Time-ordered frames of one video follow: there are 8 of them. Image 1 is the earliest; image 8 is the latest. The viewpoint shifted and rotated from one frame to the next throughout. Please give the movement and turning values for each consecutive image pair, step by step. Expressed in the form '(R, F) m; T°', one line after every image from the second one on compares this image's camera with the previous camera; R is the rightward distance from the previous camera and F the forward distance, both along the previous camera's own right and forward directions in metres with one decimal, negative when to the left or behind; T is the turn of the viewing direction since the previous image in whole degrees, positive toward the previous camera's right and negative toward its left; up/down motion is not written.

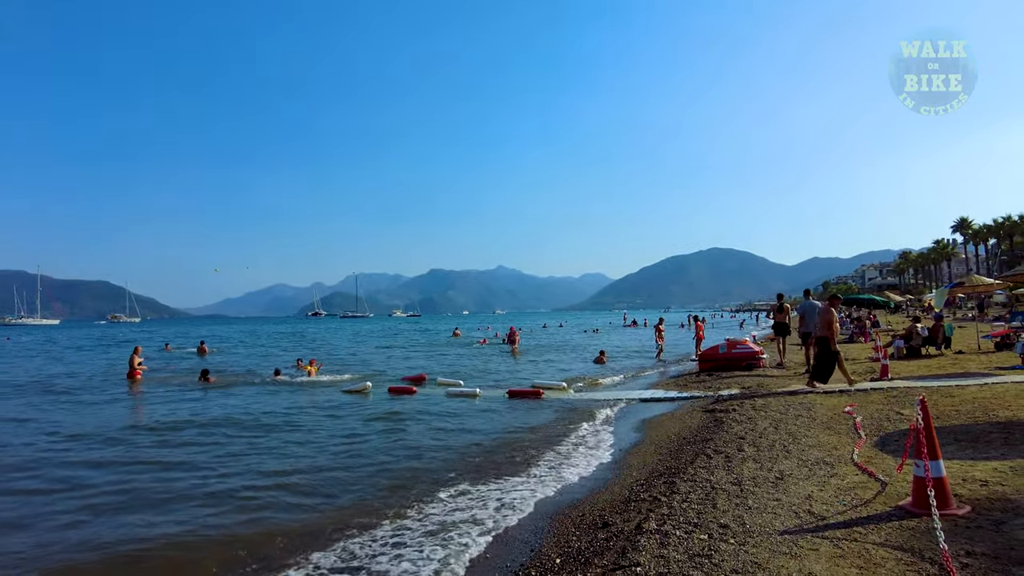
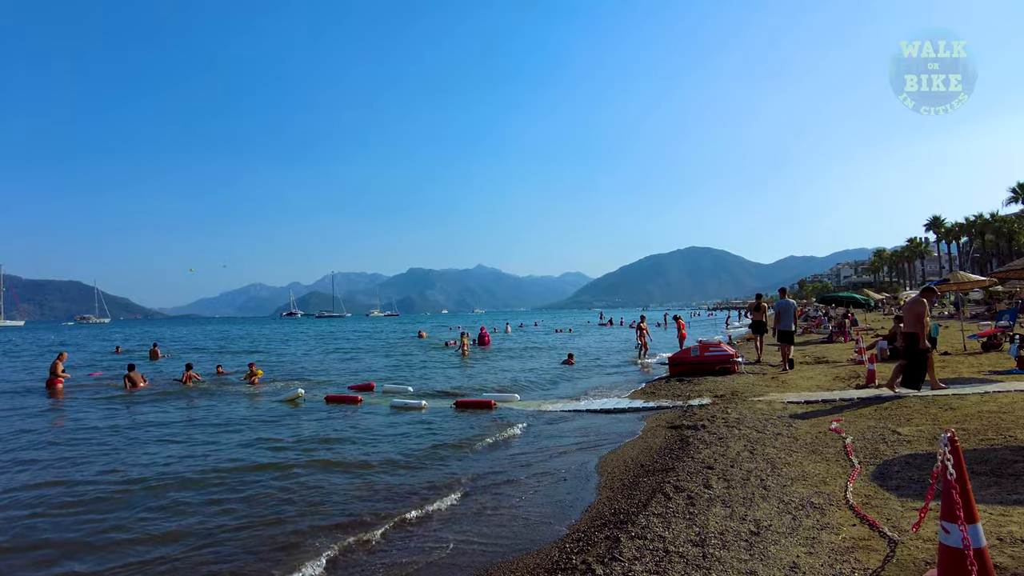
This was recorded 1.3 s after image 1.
(+0.8, +1.9) m; +2°
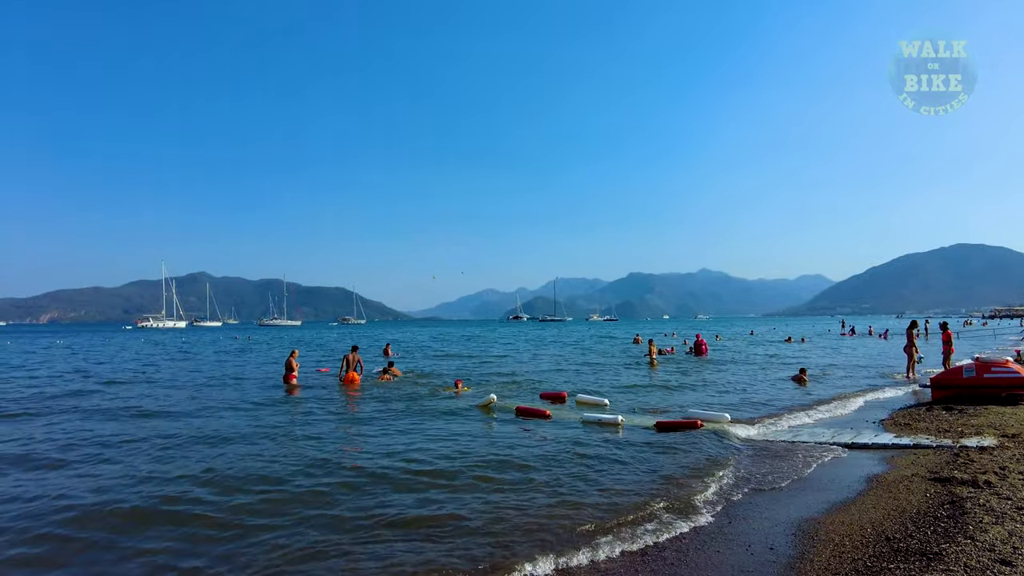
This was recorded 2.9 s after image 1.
(+0.4, +1.9) m; -19°
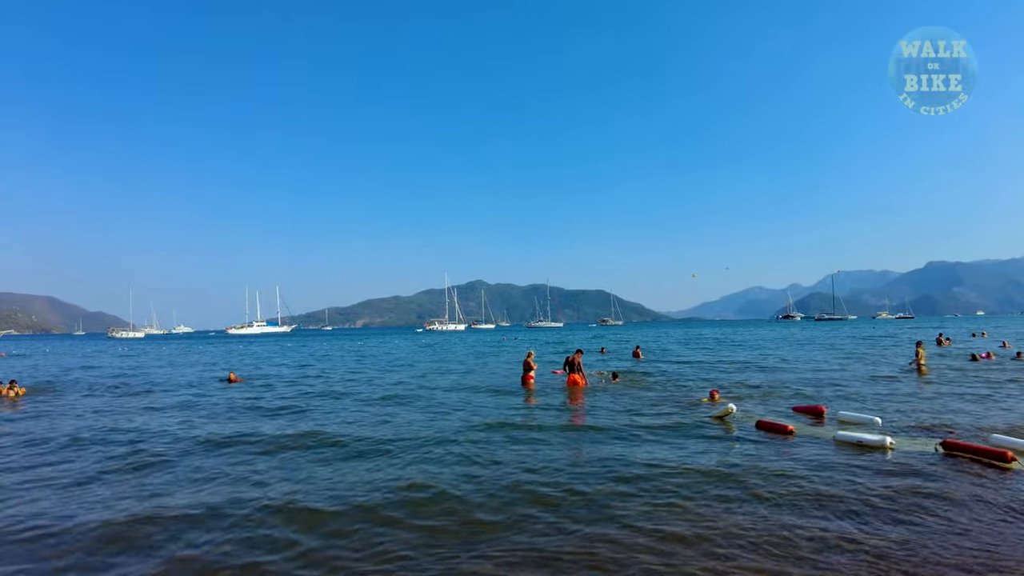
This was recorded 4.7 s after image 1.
(+0.8, +1.5) m; -22°
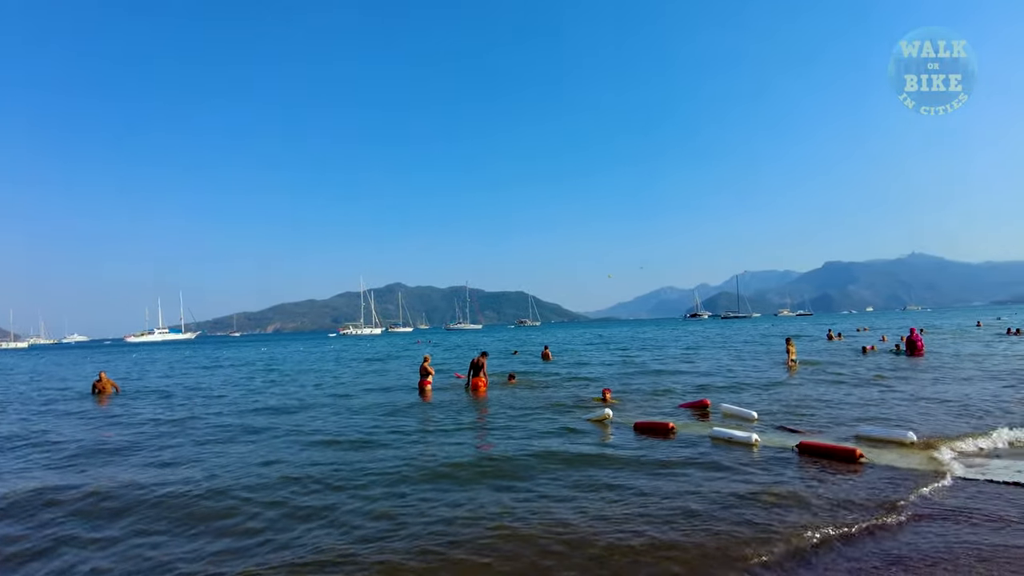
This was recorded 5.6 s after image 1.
(+0.9, +0.5) m; +7°
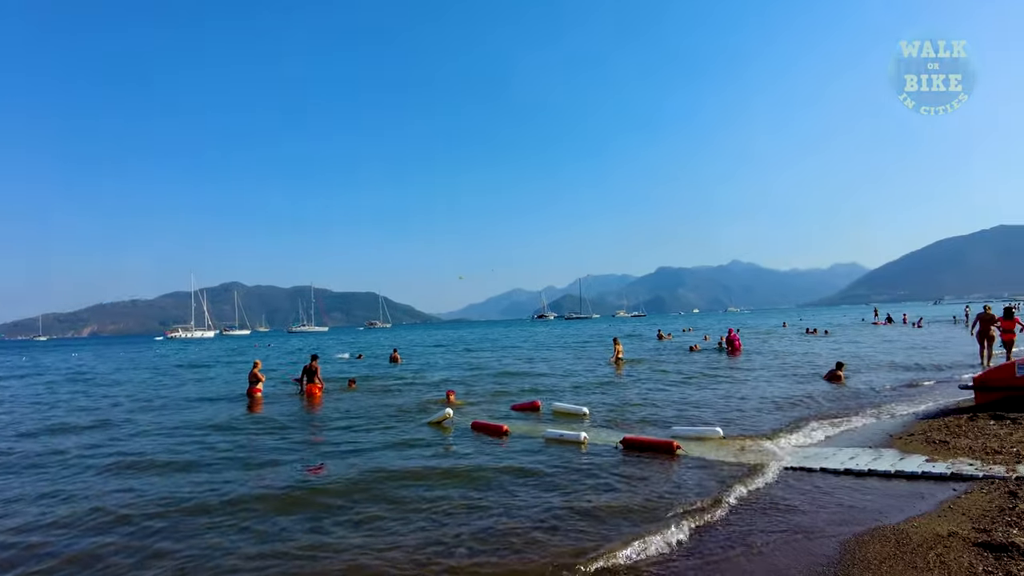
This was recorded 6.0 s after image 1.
(+0.4, +0.3) m; +13°
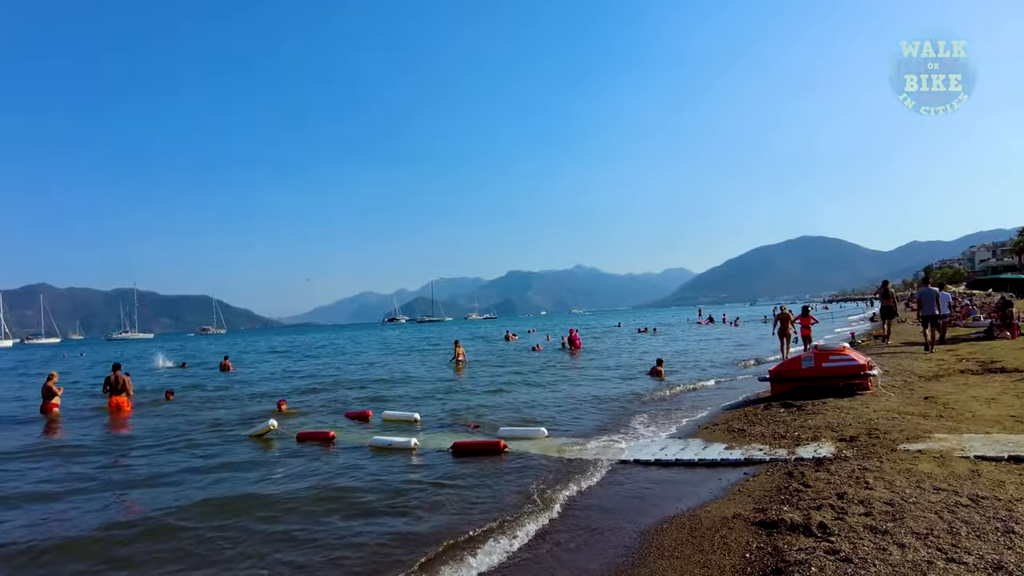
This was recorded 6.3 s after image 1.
(+0.4, +0.1) m; +13°
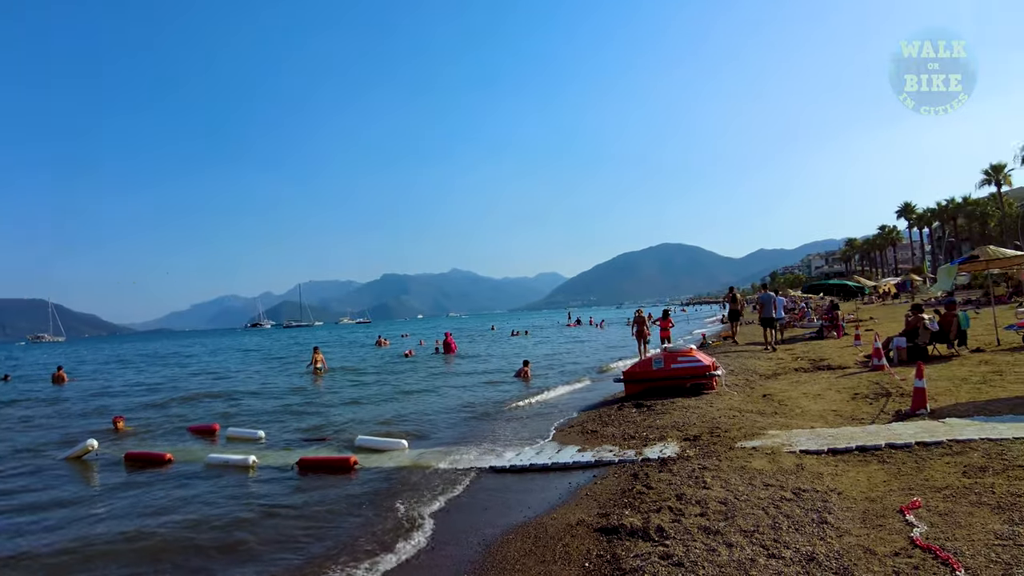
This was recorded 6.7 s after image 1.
(+0.4, +0.3) m; +11°
